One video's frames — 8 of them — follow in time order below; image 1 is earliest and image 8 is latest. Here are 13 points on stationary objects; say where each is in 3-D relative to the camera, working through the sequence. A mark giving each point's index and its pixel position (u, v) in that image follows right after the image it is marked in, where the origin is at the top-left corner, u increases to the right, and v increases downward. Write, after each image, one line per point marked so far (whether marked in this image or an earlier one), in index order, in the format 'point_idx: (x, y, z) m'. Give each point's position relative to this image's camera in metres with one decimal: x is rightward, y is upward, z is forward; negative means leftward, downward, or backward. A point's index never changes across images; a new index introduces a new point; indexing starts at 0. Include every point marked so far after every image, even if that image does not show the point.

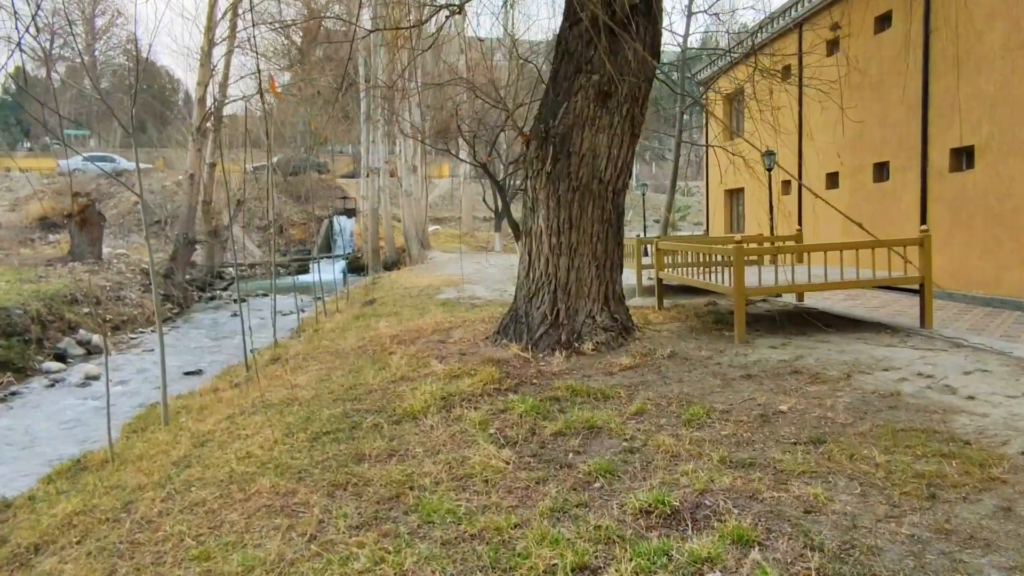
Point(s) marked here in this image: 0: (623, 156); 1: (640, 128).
0: (+0.6, +0.7, +4.0) m
1: (+0.7, +0.9, +4.1) m
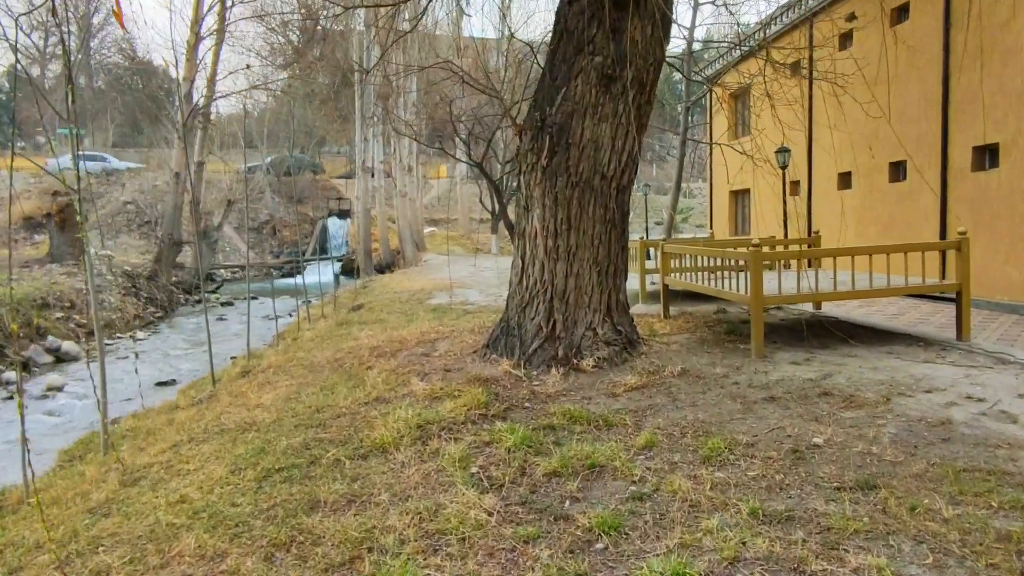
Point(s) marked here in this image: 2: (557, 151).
0: (+0.6, +0.7, +3.6) m
1: (+0.7, +0.9, +3.6) m
2: (+0.2, +0.7, +3.5) m
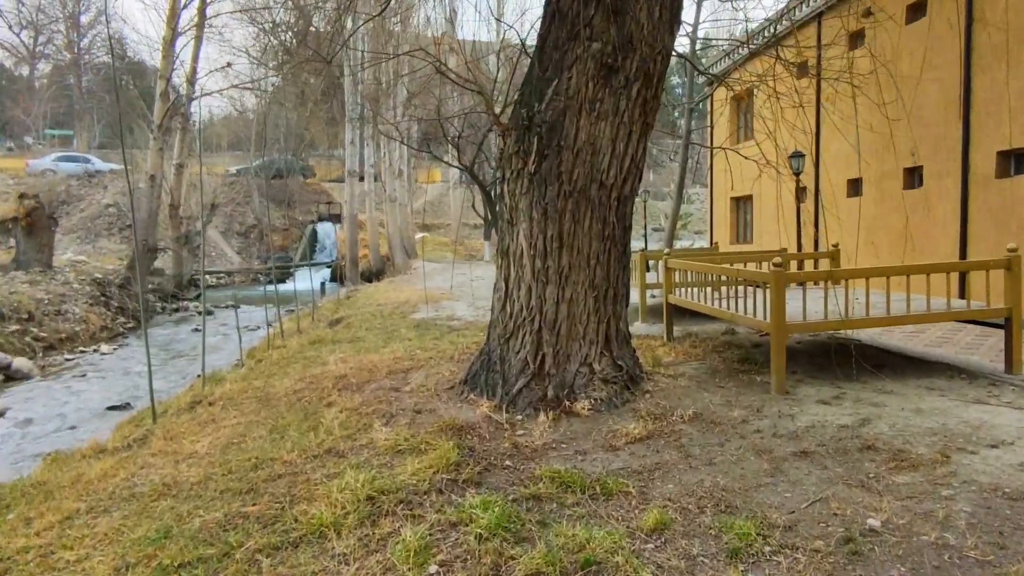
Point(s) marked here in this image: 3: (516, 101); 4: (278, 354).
0: (+0.5, +0.6, +3.0) m
1: (+0.6, +0.7, +3.1) m
2: (+0.1, +0.5, +2.9) m
3: (0.0, +0.8, +3.1) m
4: (-1.9, -0.5, +5.6) m
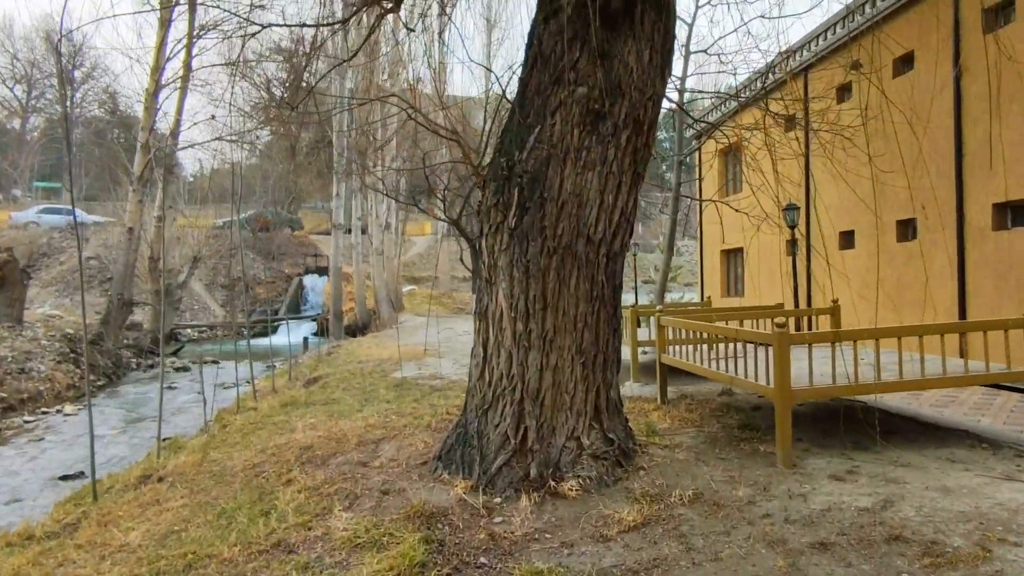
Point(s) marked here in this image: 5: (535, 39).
0: (+0.4, +0.3, +2.8) m
1: (+0.5, +0.5, +2.8) m
2: (+0.1, +0.3, +2.7) m
3: (-0.1, +0.6, +2.9) m
4: (-2.0, -1.0, +5.3) m
5: (+0.1, +1.0, +2.8) m
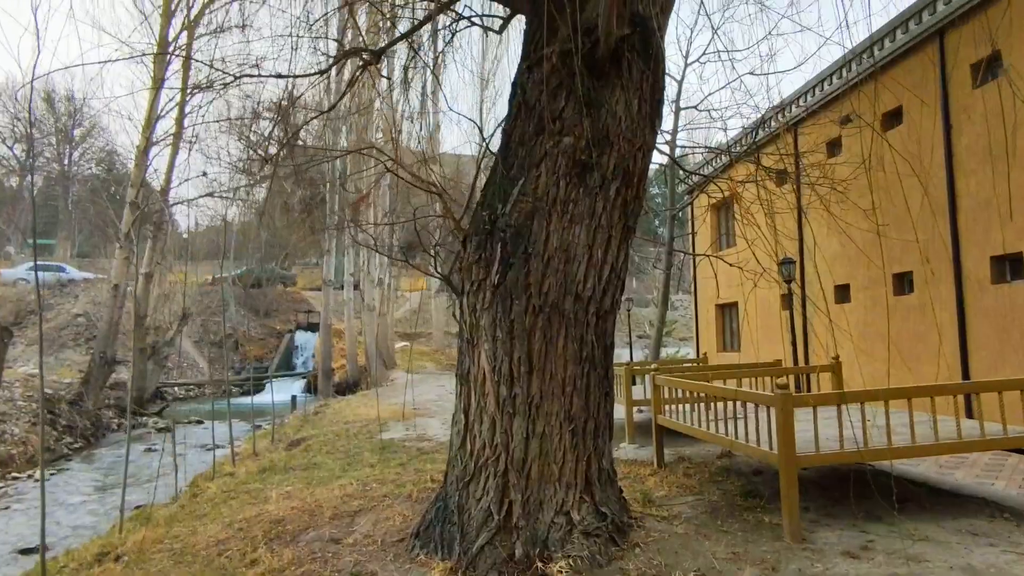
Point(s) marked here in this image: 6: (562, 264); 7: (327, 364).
0: (+0.4, +0.1, +2.6) m
1: (+0.5, +0.3, +2.7) m
2: (0.0, +0.1, +2.5) m
3: (-0.1, +0.3, +2.7) m
4: (-2.0, -1.4, +5.0) m
5: (0.0, +0.8, +2.7) m
6: (+0.2, +0.1, +2.5) m
7: (-3.7, -1.5, +14.2) m
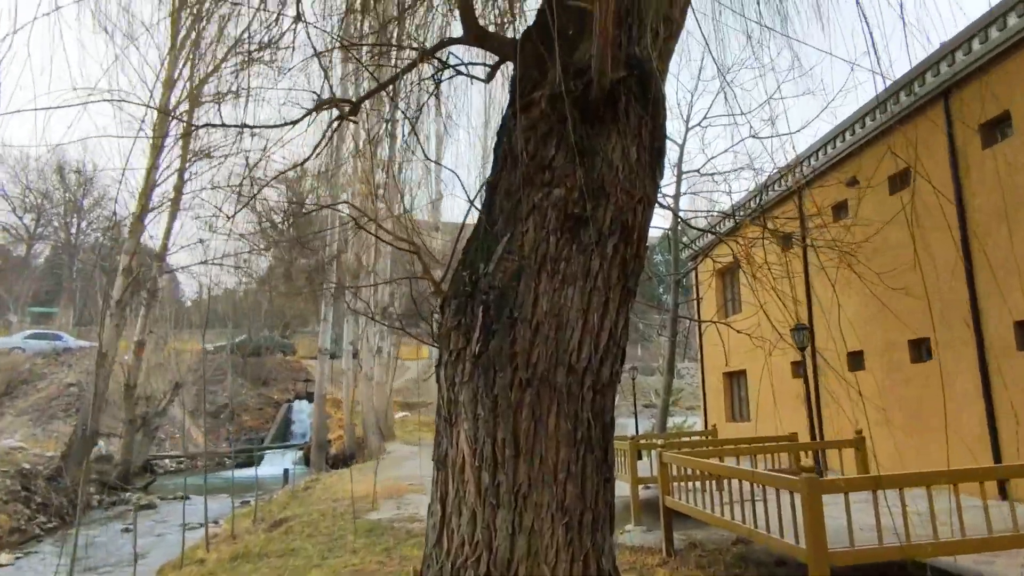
0: (+0.3, -0.1, +2.3) m
1: (+0.4, 0.0, +2.4) m
2: (-0.1, -0.1, +2.2) m
3: (-0.2, +0.1, +2.4) m
4: (-2.1, -1.8, +4.5) m
5: (0.0, +0.5, +2.5) m
6: (+0.1, -0.1, +2.2) m
7: (-3.7, -2.8, +13.7) m
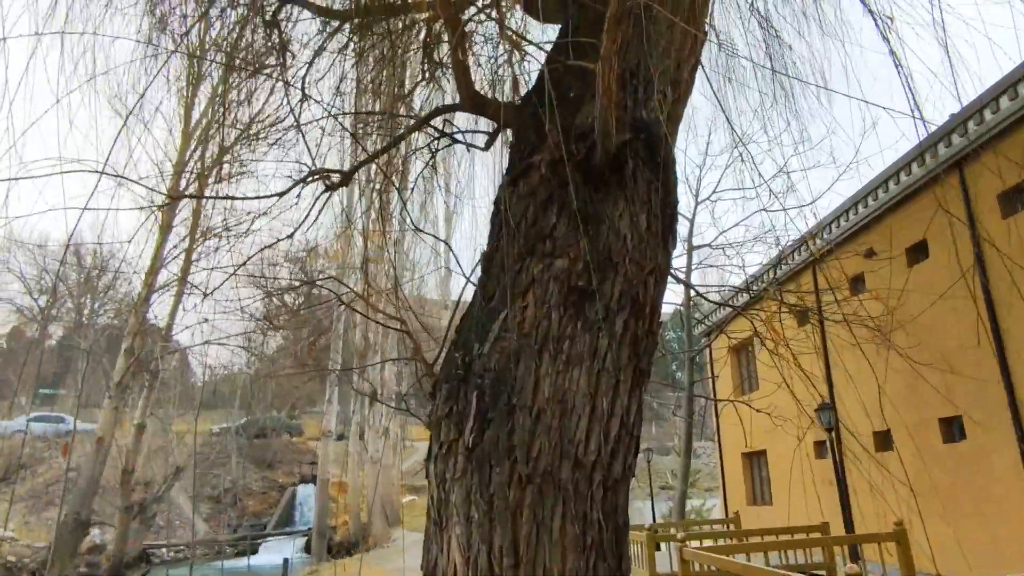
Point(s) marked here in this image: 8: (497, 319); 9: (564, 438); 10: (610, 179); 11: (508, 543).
0: (+0.3, -0.3, +2.0) m
1: (+0.4, -0.2, +2.1) m
2: (-0.1, -0.4, +1.9) m
3: (-0.2, -0.2, +2.2) m
4: (-2.0, -2.3, +4.1) m
5: (0.0, +0.3, +2.3) m
6: (+0.1, -0.3, +1.9) m
7: (-3.5, -4.3, +13.1) m
8: (0.0, -0.1, +2.1) m
9: (+0.1, -0.4, +1.9) m
10: (+0.3, +0.3, +2.2) m
11: (0.0, -0.7, +1.8) m
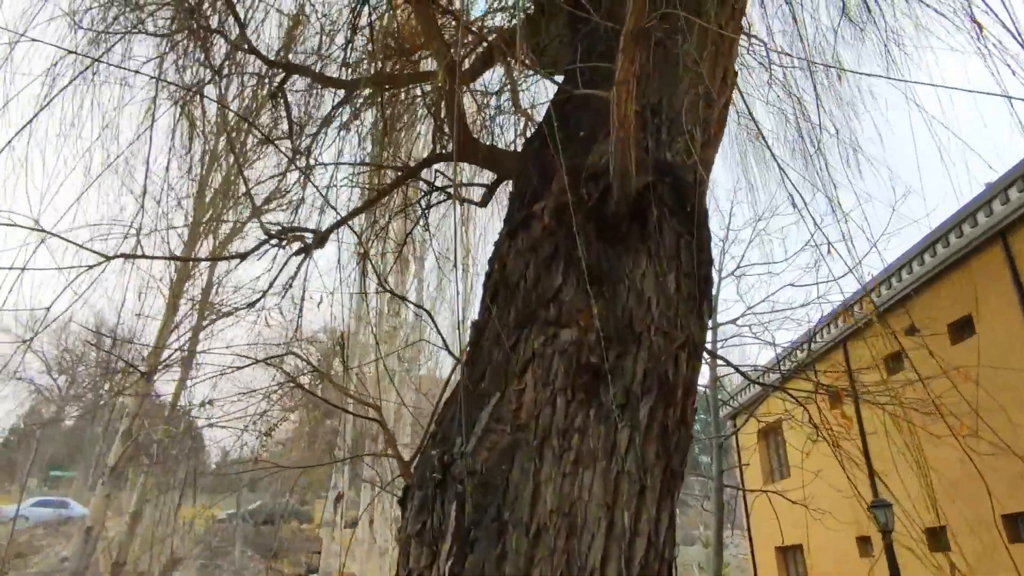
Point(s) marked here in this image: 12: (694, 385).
0: (+0.3, -0.5, +1.5) m
1: (+0.4, -0.4, +1.7) m
2: (-0.1, -0.5, +1.5) m
3: (-0.2, -0.4, +1.7) m
4: (-2.0, -2.7, +3.5) m
5: (0.0, +0.1, +1.9) m
6: (+0.1, -0.5, +1.5) m
7: (-3.2, -5.7, +12.2) m
8: (-0.1, -0.3, +1.6) m
9: (+0.1, -0.6, +1.4) m
10: (+0.3, +0.2, +1.8) m
11: (0.0, -0.8, +1.3) m
12: (+0.4, -0.2, +1.7) m
